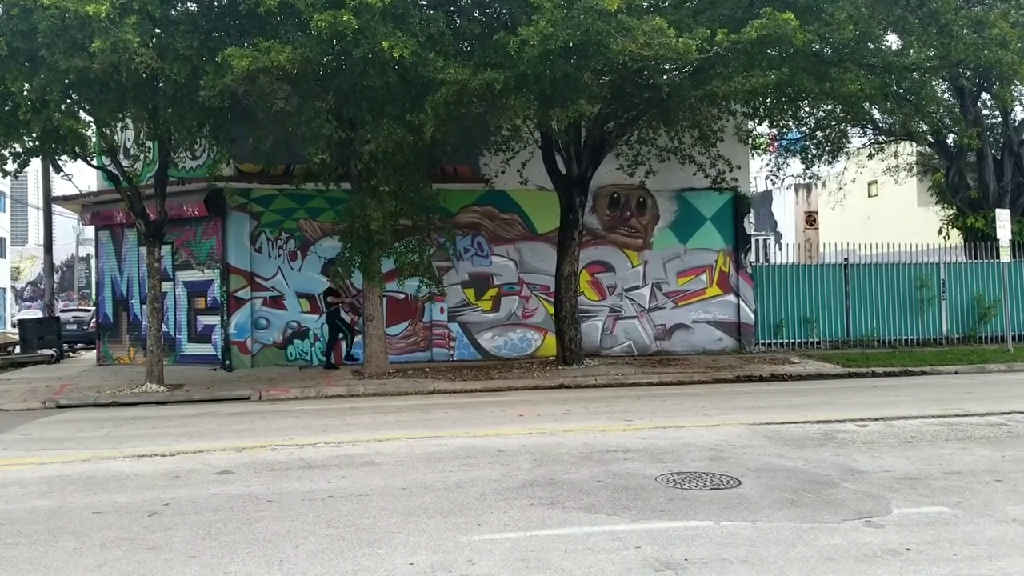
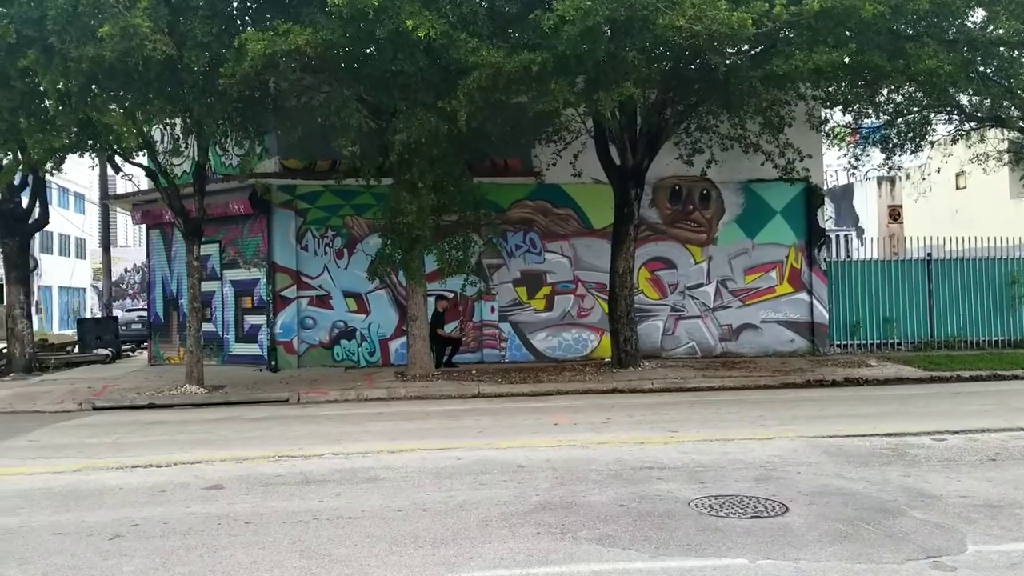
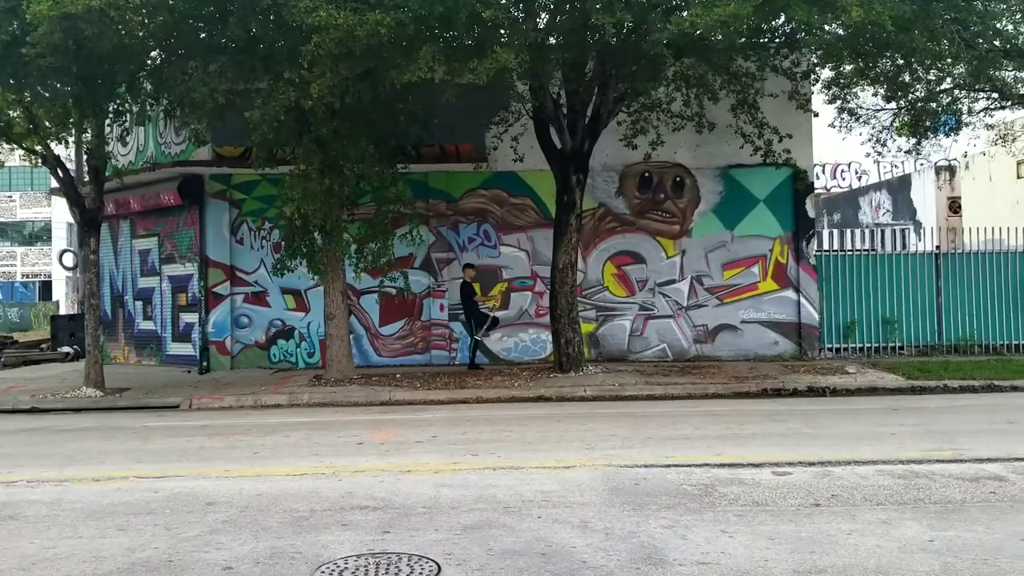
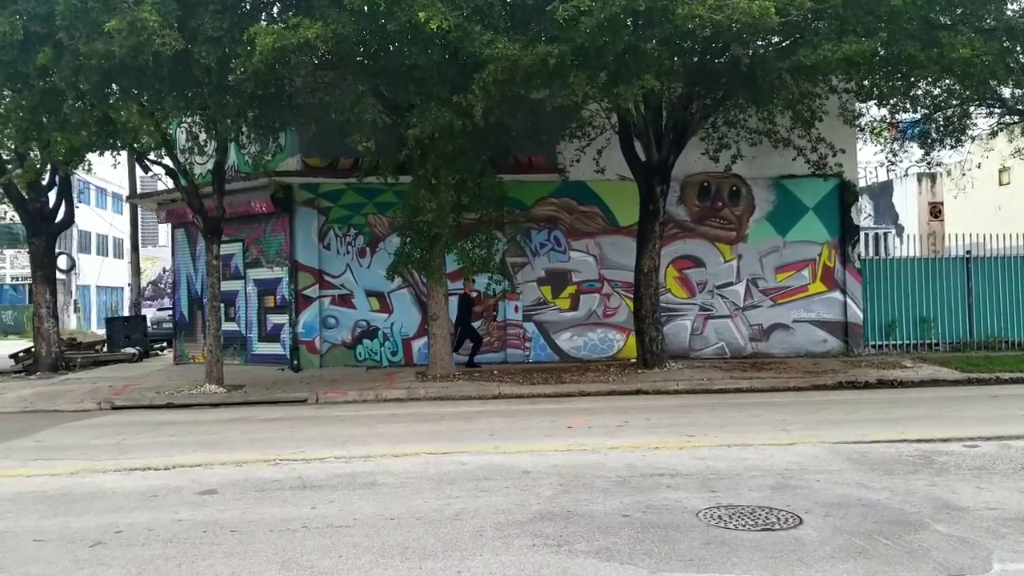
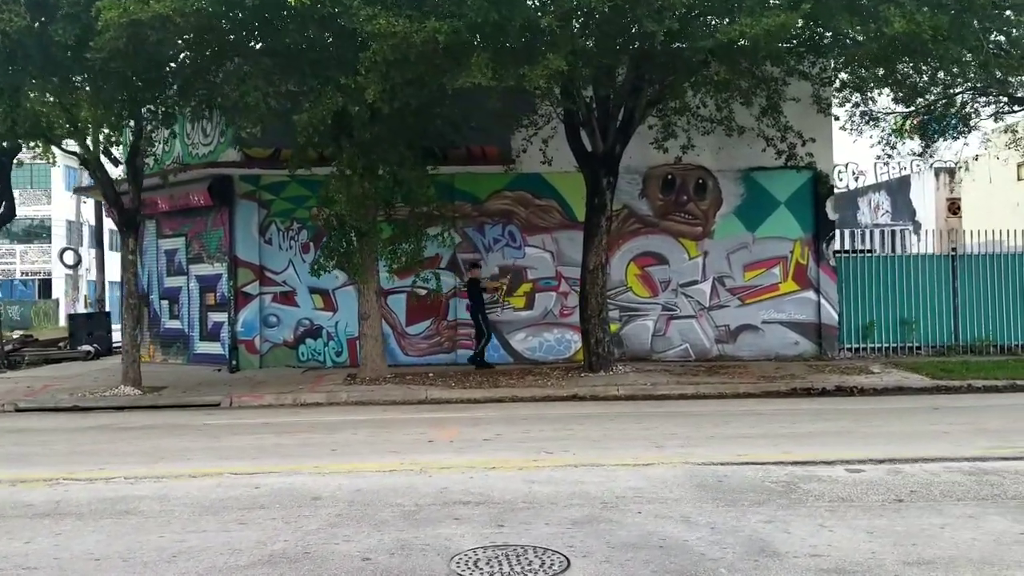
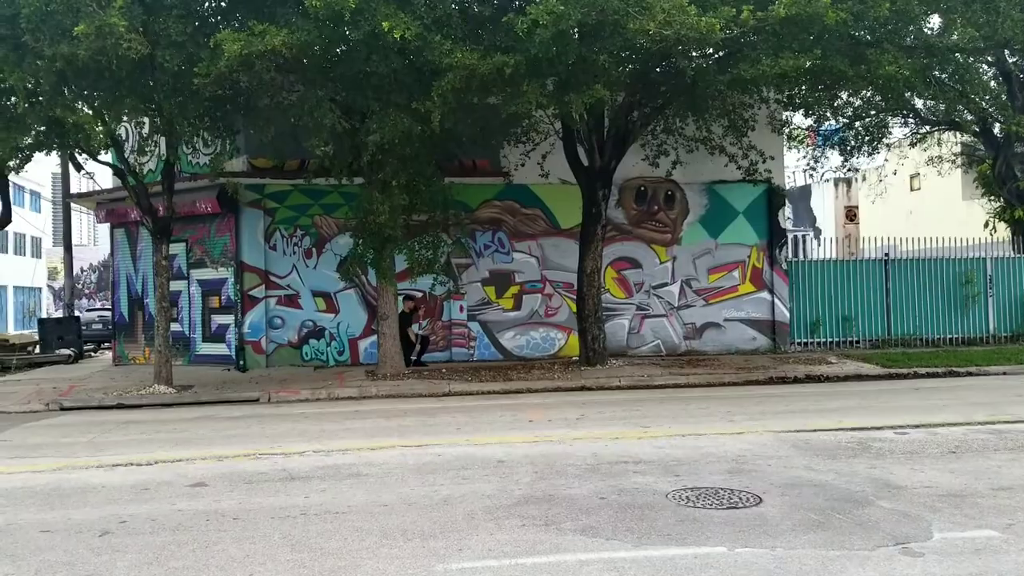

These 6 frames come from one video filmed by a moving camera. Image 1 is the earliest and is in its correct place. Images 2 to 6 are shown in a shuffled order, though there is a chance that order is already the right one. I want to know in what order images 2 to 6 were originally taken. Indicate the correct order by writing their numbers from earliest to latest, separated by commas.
6, 2, 4, 5, 3
